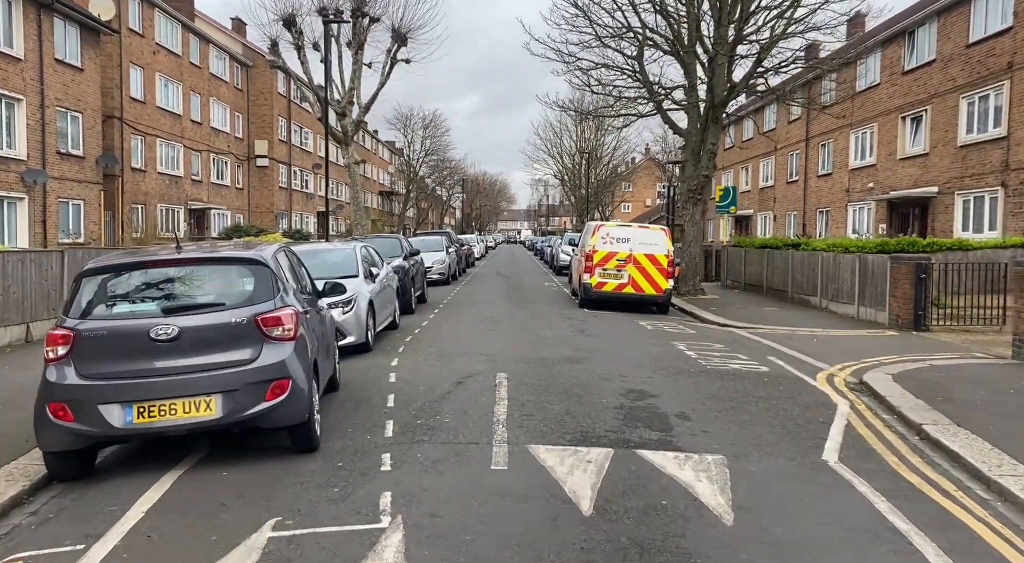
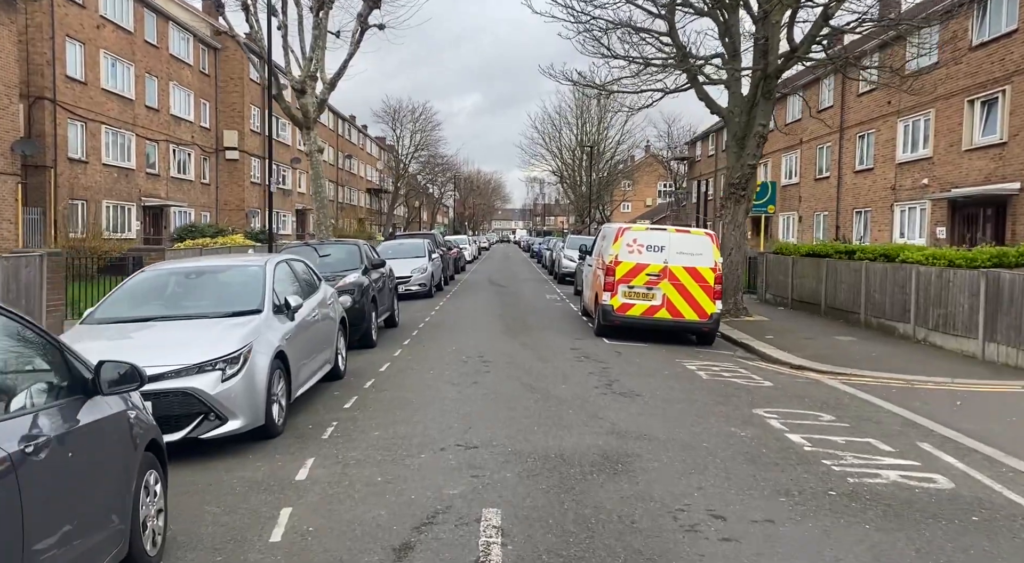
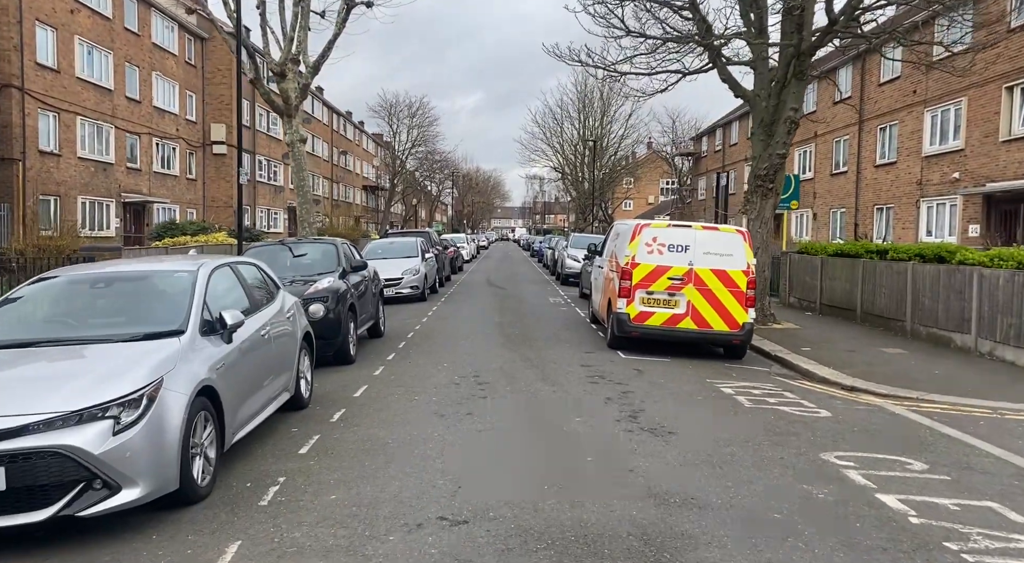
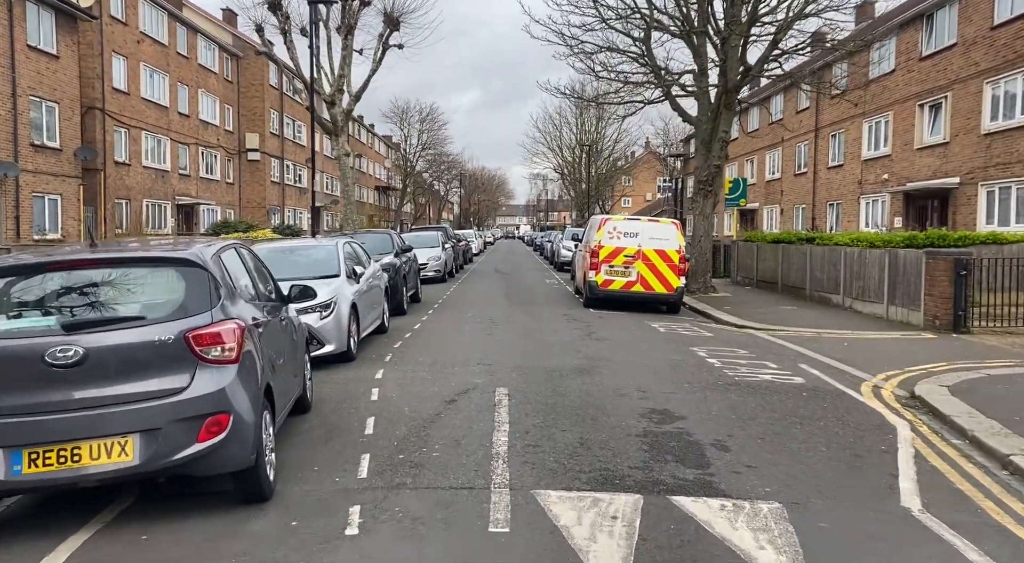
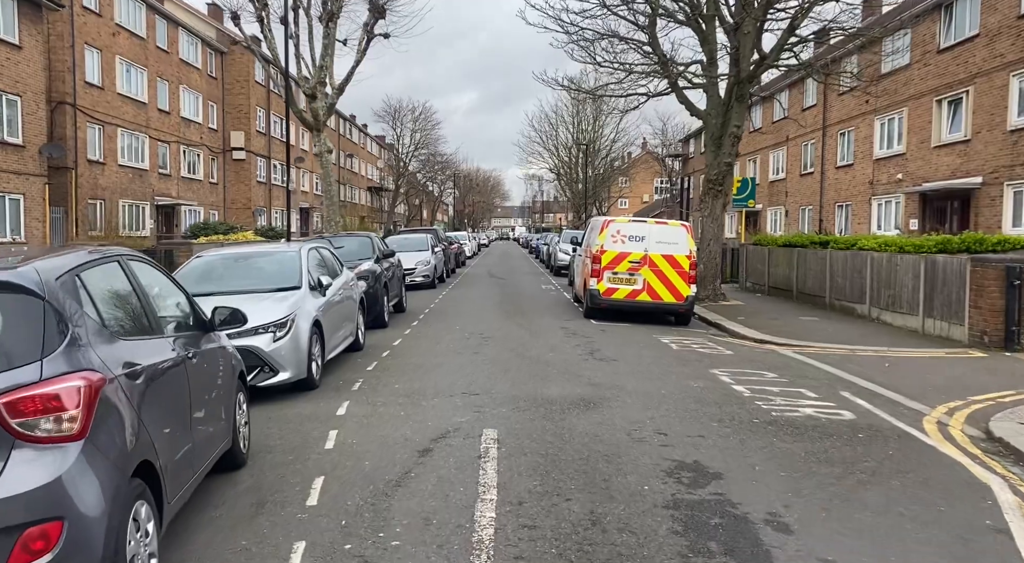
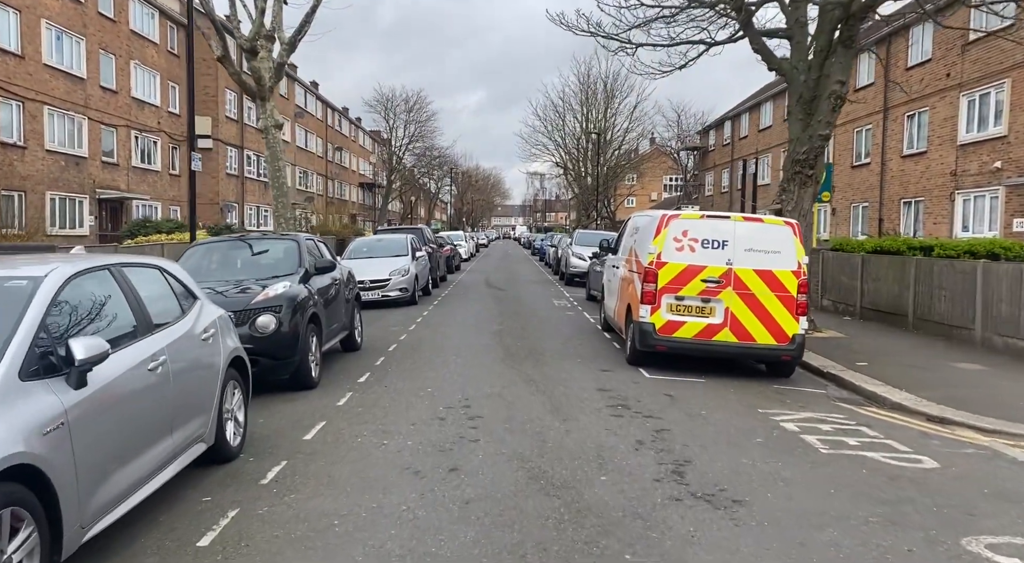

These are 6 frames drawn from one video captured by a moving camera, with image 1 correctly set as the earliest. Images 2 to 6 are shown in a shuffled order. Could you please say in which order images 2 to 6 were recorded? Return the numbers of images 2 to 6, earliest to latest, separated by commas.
4, 5, 2, 3, 6
